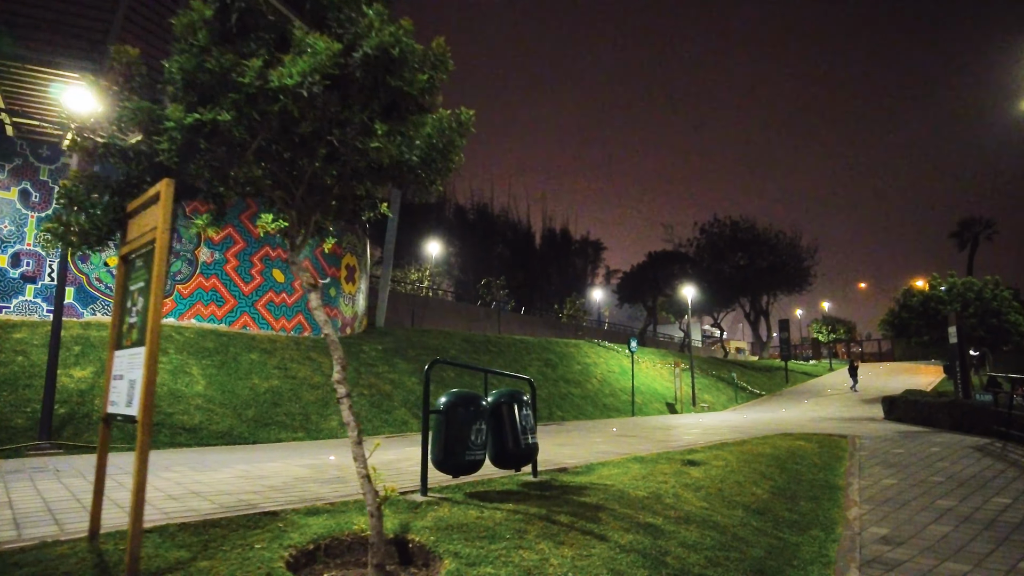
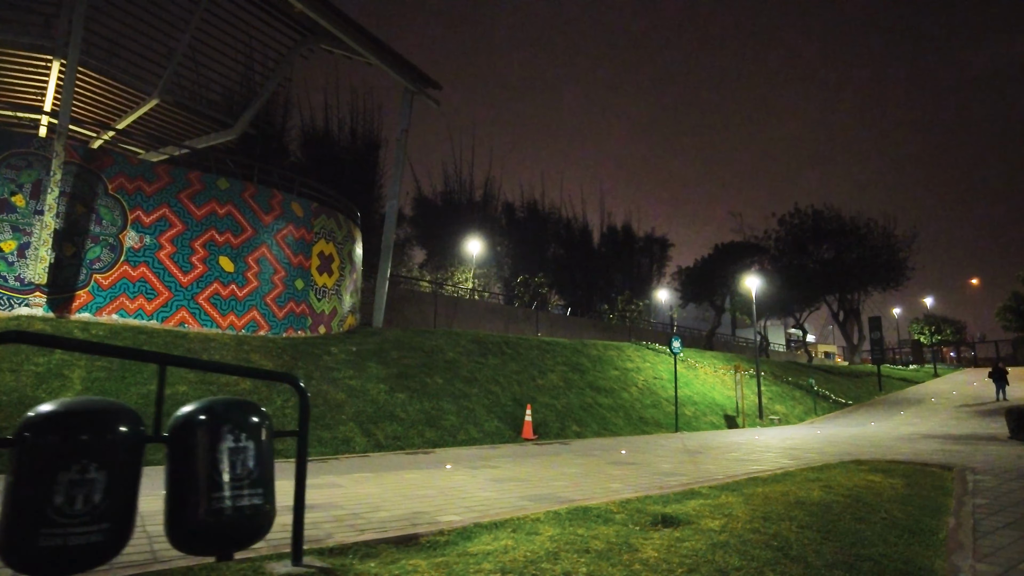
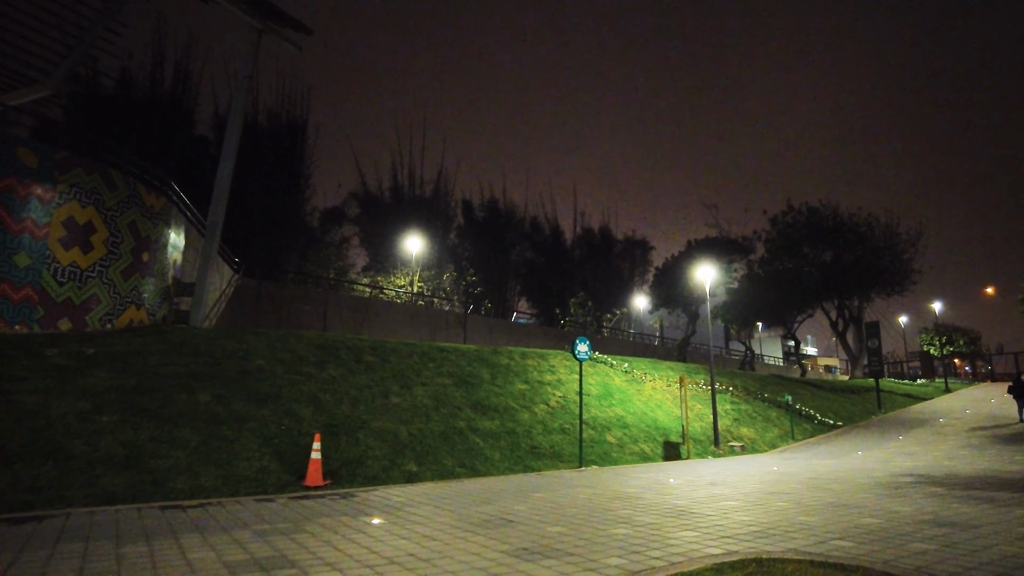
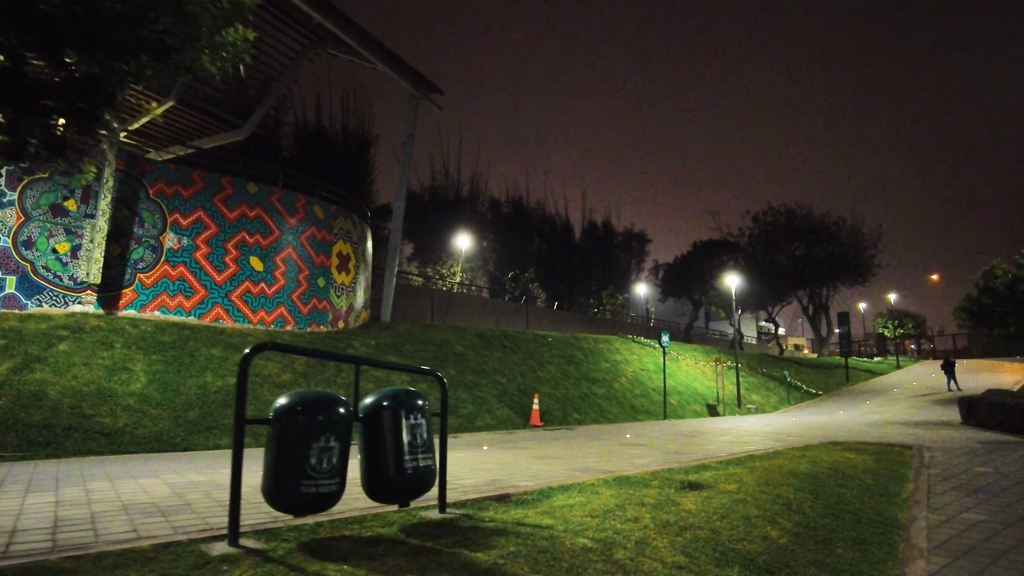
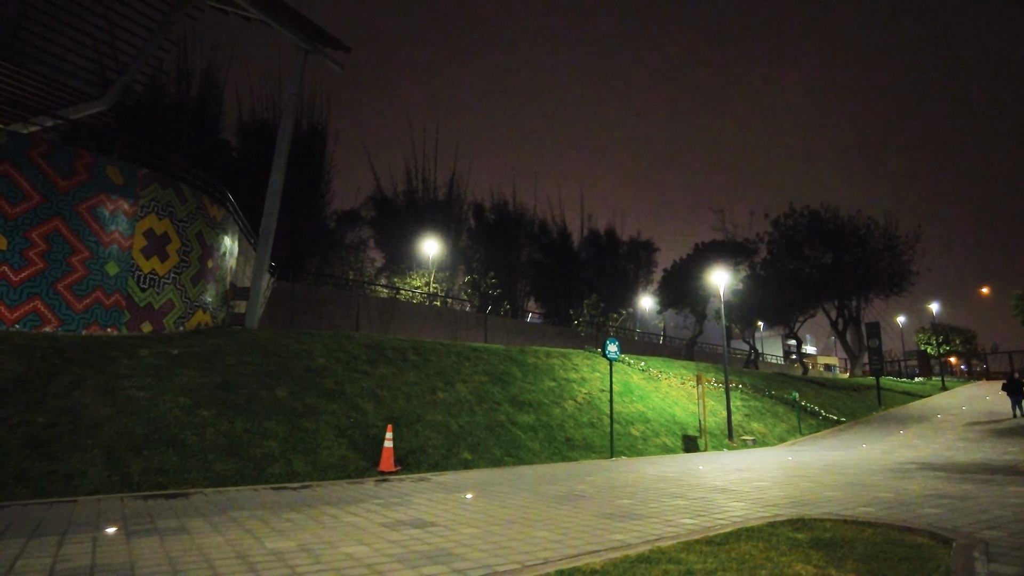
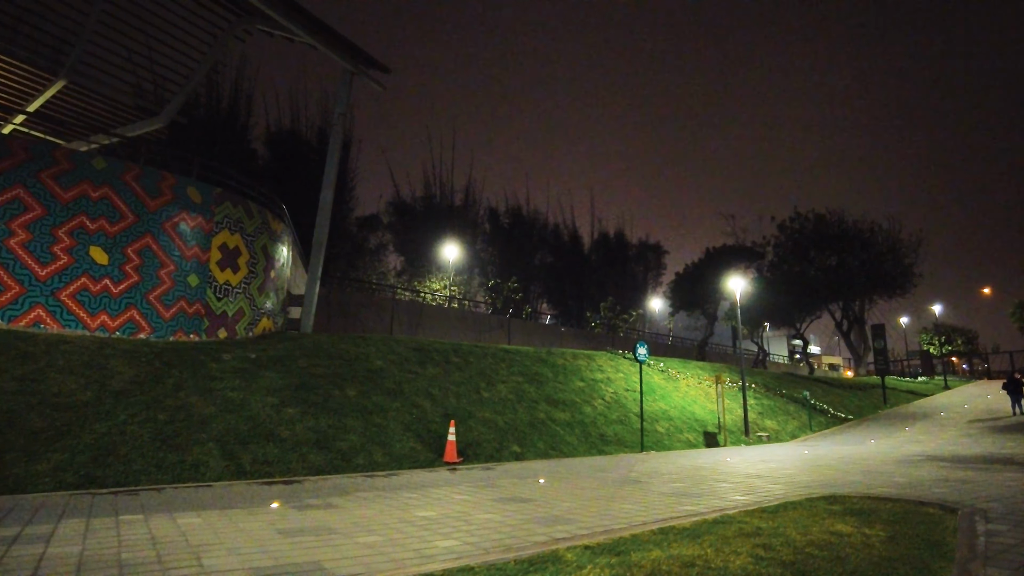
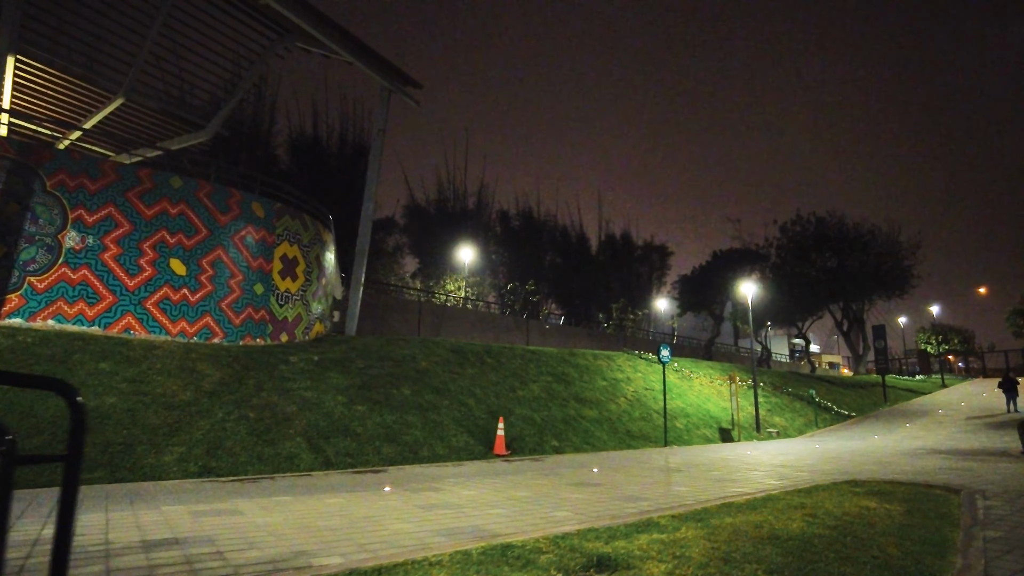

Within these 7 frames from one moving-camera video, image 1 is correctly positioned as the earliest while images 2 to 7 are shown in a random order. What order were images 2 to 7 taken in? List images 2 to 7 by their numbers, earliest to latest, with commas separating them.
4, 2, 7, 6, 5, 3
